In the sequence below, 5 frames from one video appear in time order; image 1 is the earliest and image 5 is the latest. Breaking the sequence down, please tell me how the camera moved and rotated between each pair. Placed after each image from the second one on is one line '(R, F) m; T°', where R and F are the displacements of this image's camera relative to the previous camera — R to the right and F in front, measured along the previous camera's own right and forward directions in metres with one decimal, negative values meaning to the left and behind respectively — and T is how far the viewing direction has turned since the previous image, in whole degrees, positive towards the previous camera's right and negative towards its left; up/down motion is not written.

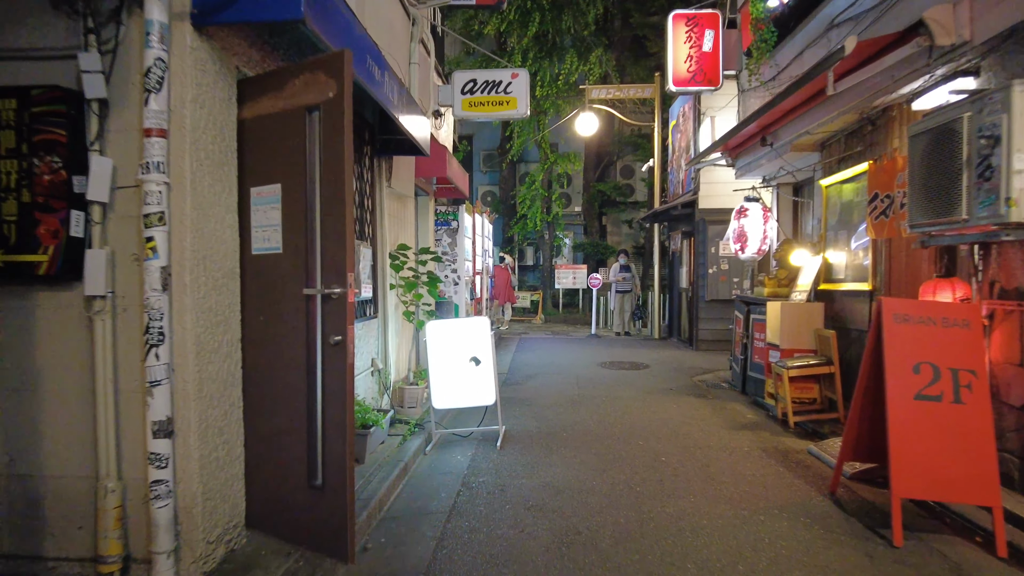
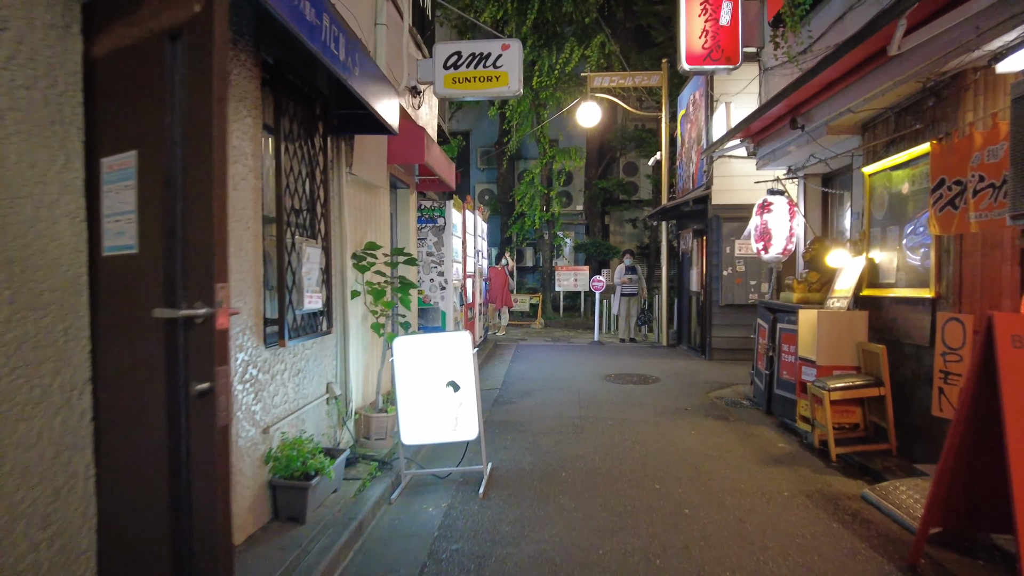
(+0.1, +0.9) m; 0°
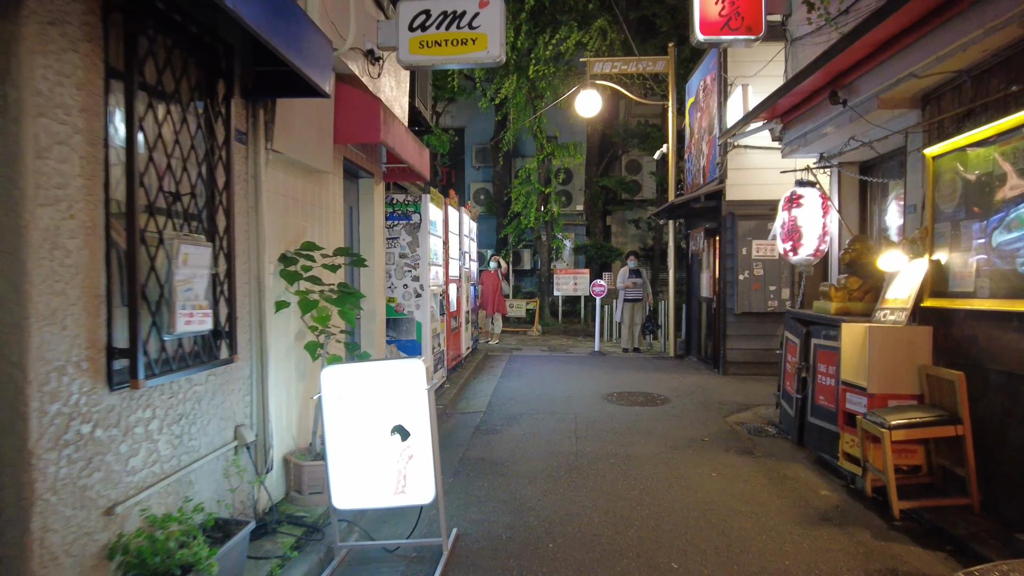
(+0.2, +1.1) m; 0°
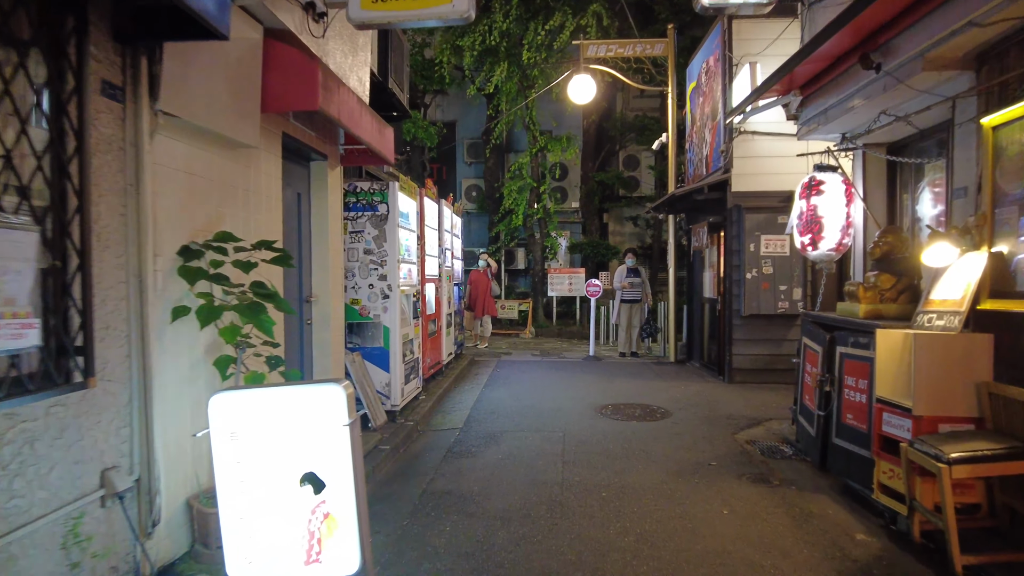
(+0.2, +0.8) m; 0°
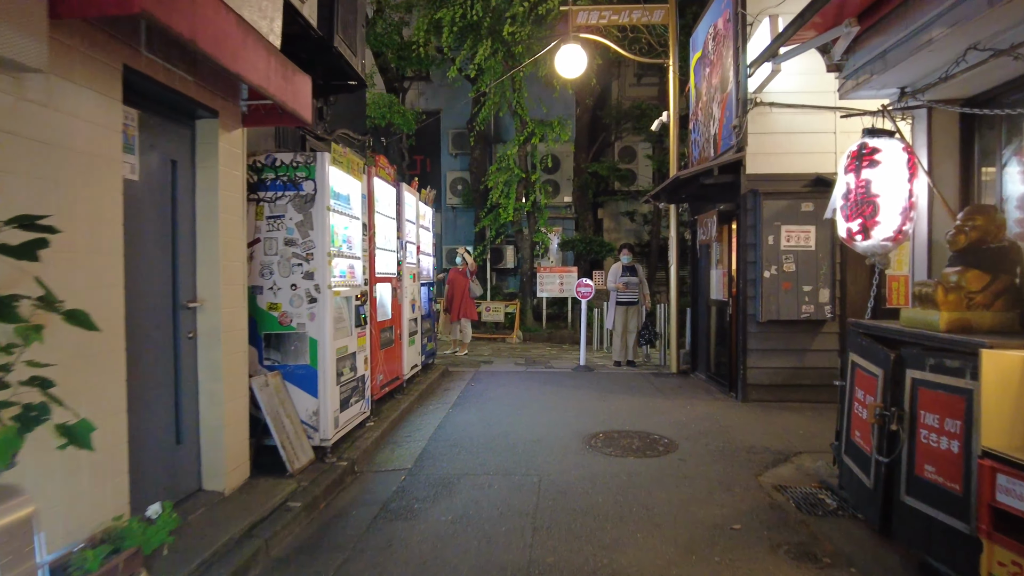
(+0.2, +1.3) m; 0°
